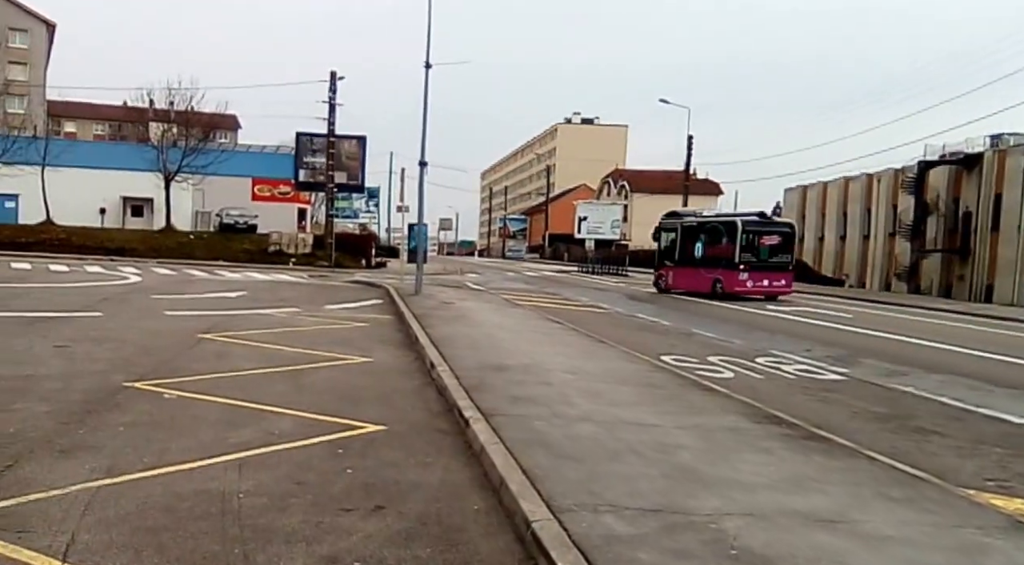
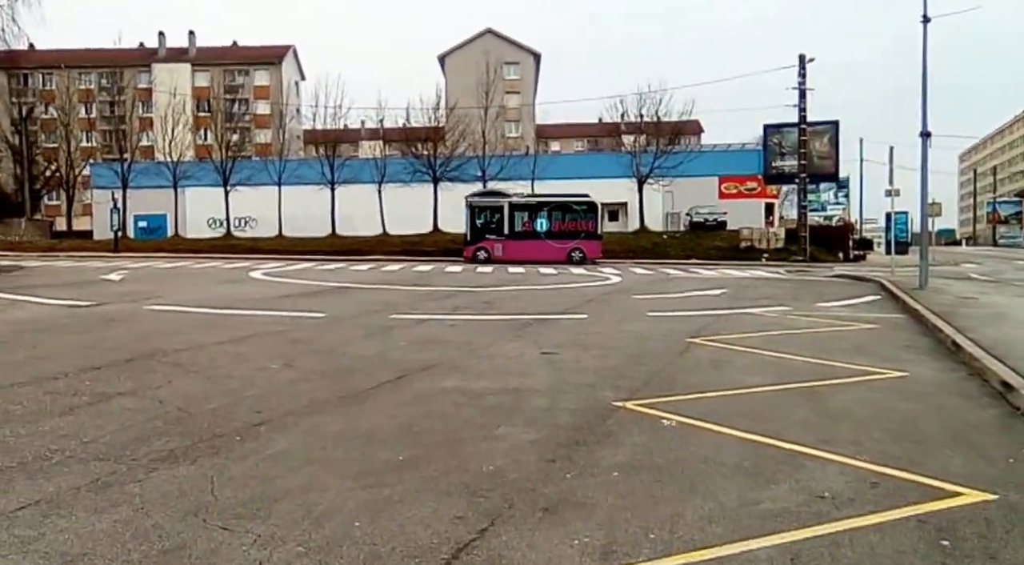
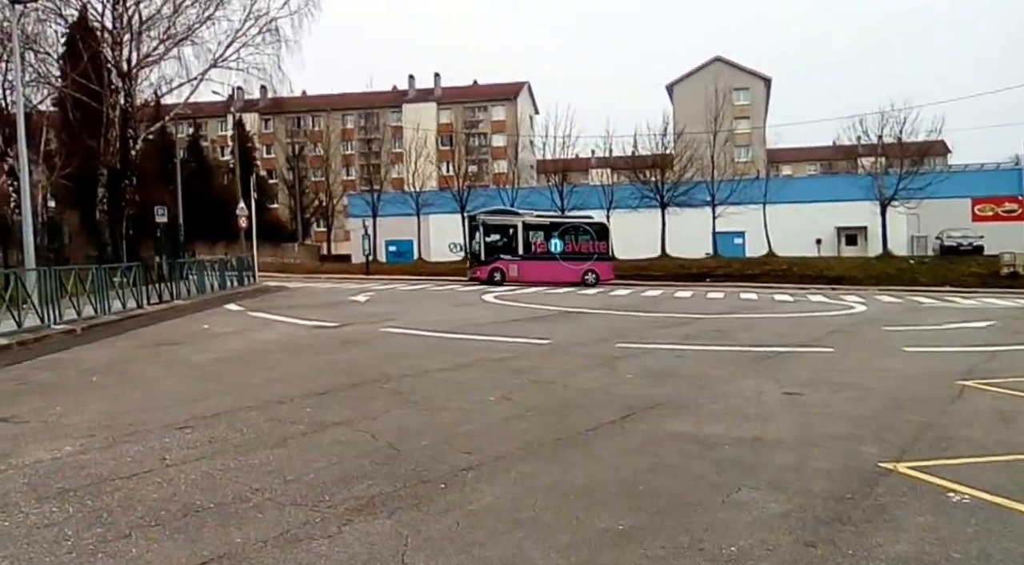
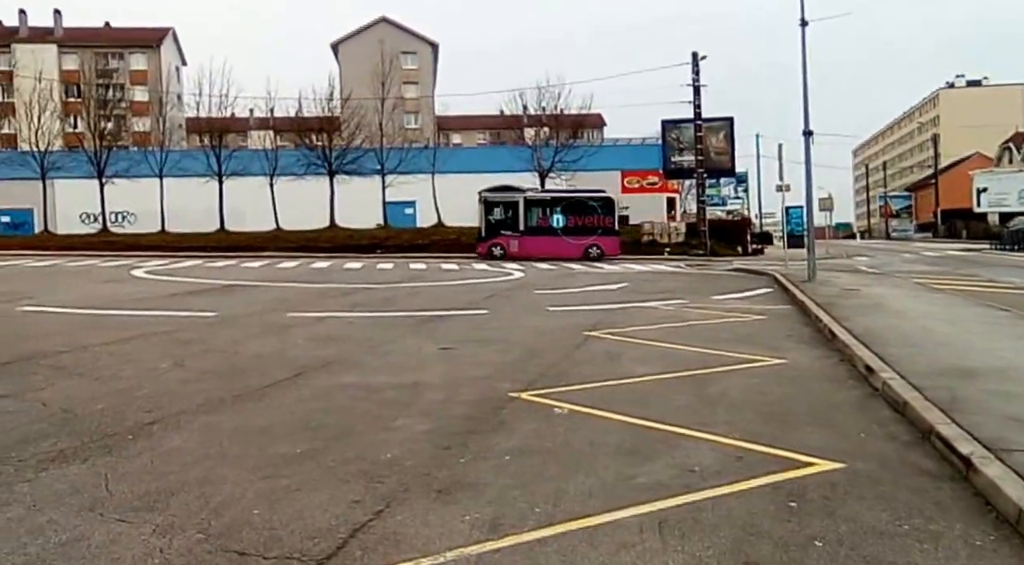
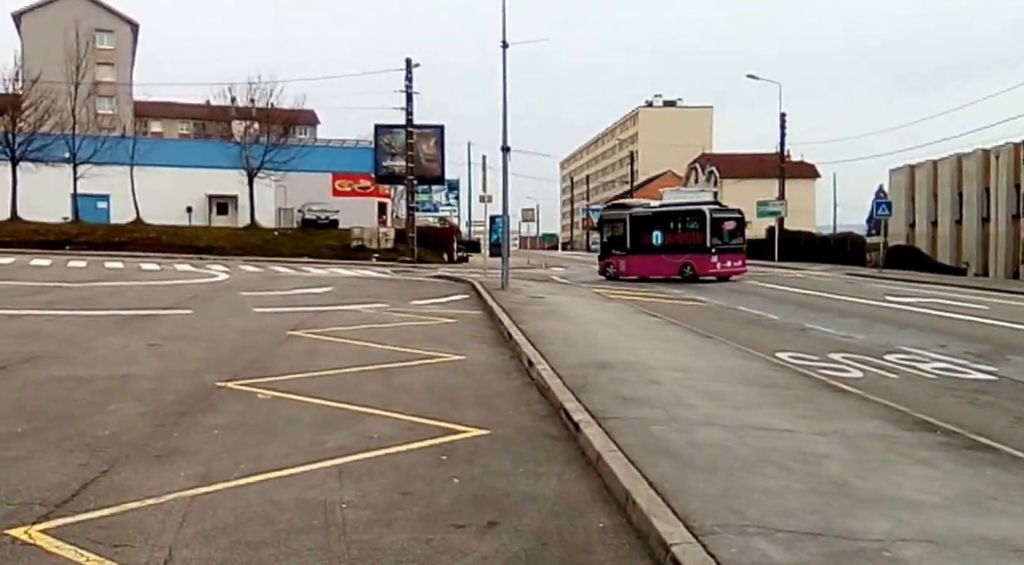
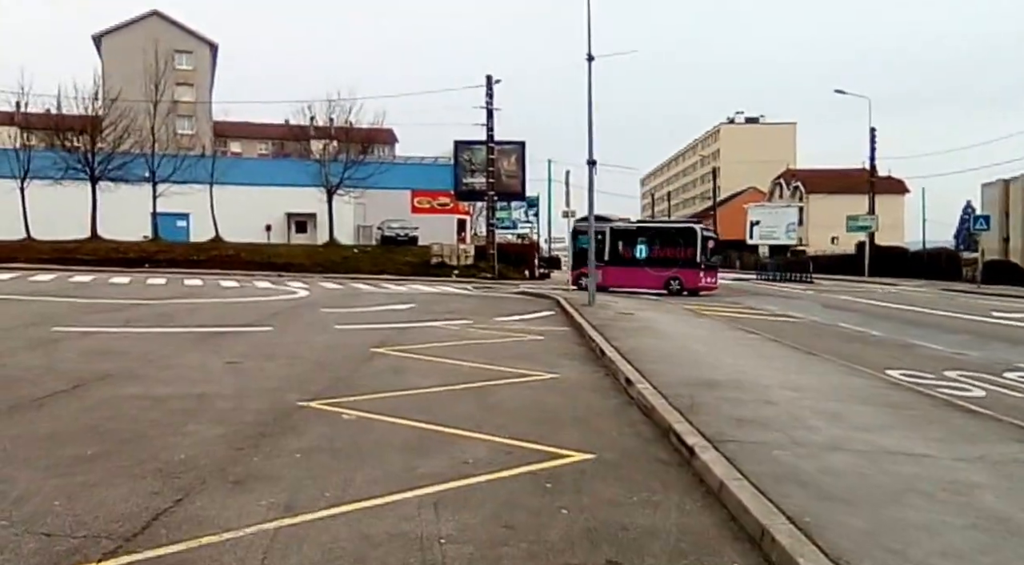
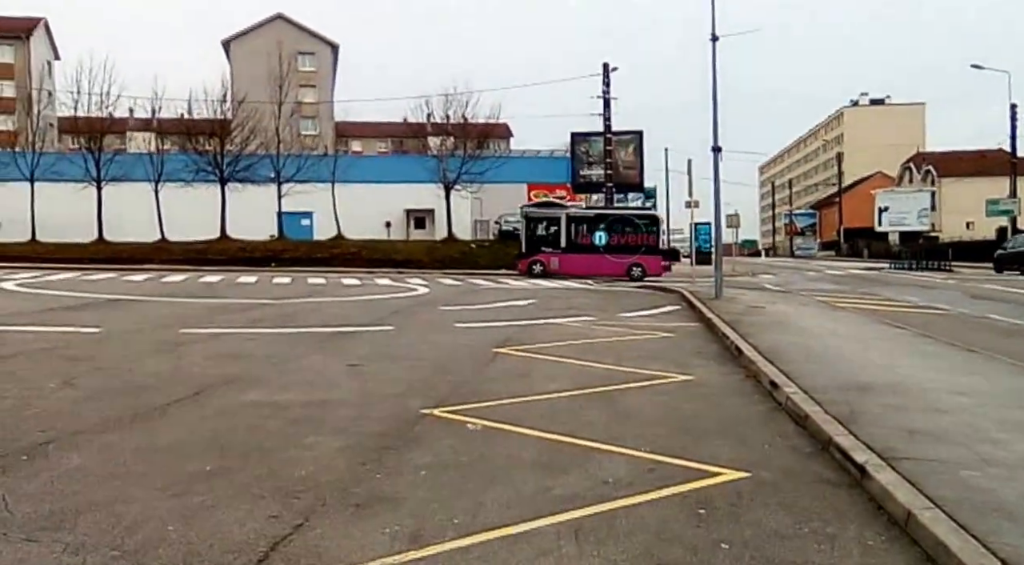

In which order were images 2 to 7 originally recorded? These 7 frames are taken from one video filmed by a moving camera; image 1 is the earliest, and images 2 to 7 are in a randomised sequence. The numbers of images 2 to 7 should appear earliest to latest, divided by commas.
5, 6, 7, 4, 2, 3
